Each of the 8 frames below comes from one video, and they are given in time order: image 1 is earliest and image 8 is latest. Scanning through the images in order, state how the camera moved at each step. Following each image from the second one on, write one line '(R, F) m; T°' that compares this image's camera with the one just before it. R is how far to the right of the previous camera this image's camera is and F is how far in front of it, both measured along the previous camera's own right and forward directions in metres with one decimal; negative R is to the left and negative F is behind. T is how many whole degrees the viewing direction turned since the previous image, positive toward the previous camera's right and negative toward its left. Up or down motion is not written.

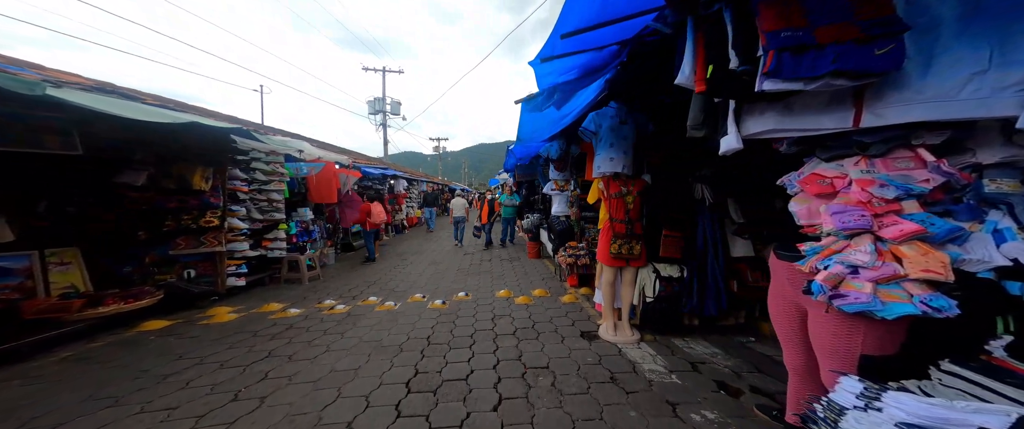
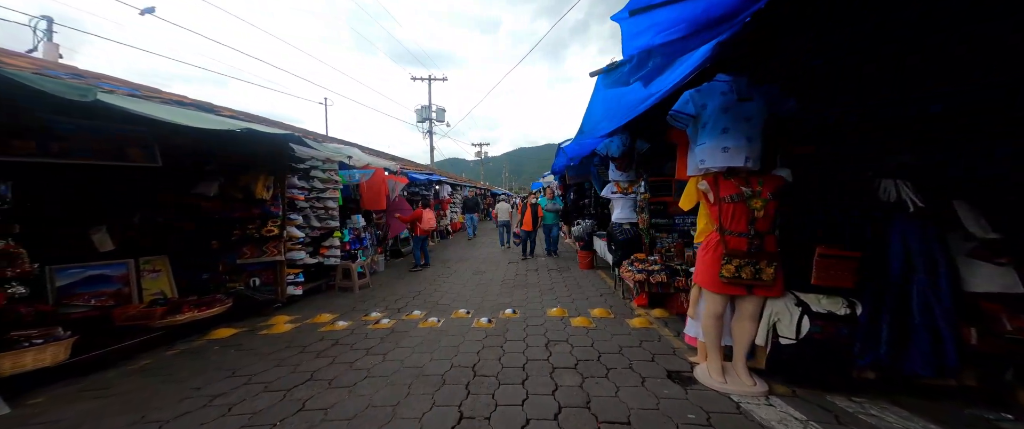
(0.0, +0.2) m; -7°
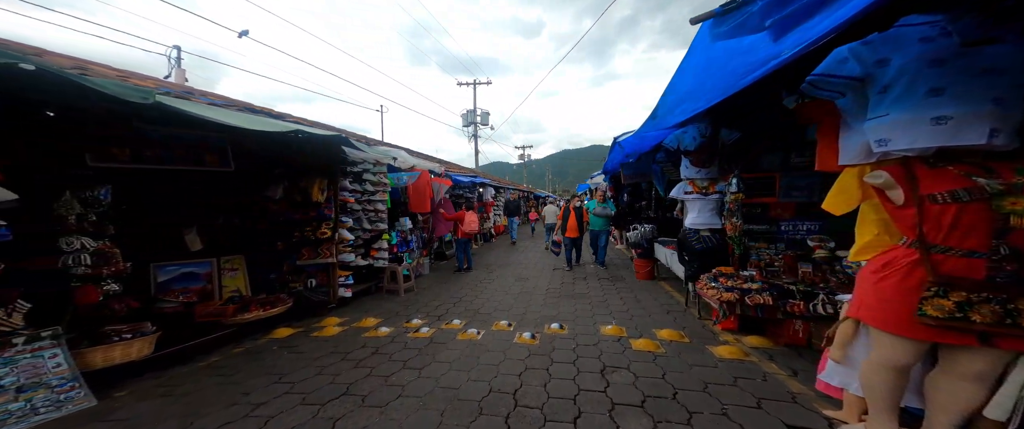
(0.0, +0.2) m; -7°
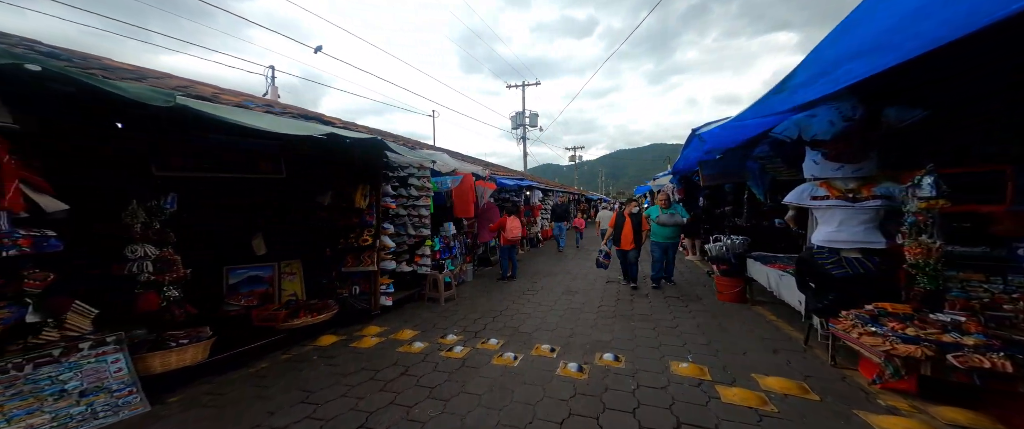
(0.0, +0.3) m; -8°
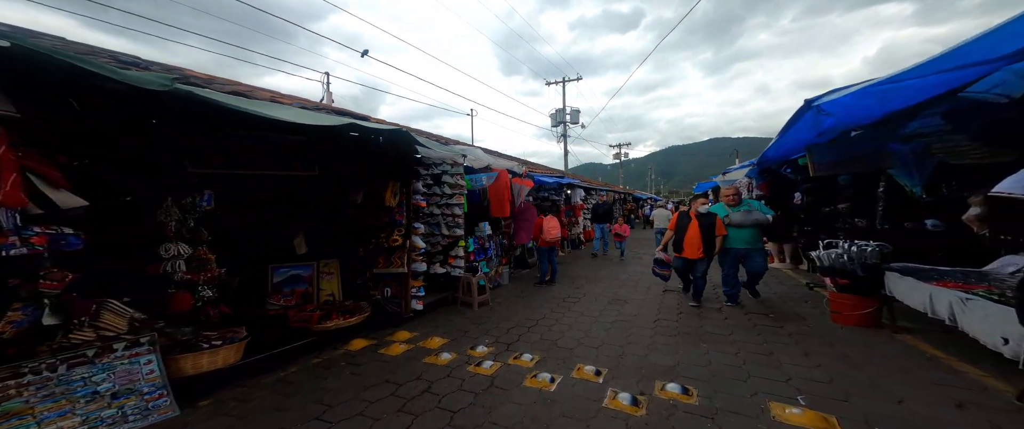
(0.0, +0.3) m; -6°
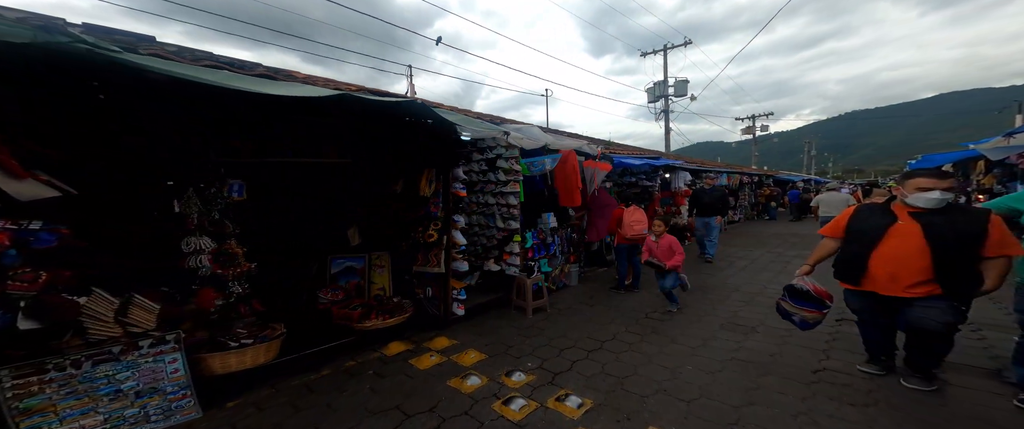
(+0.2, +0.6) m; -14°
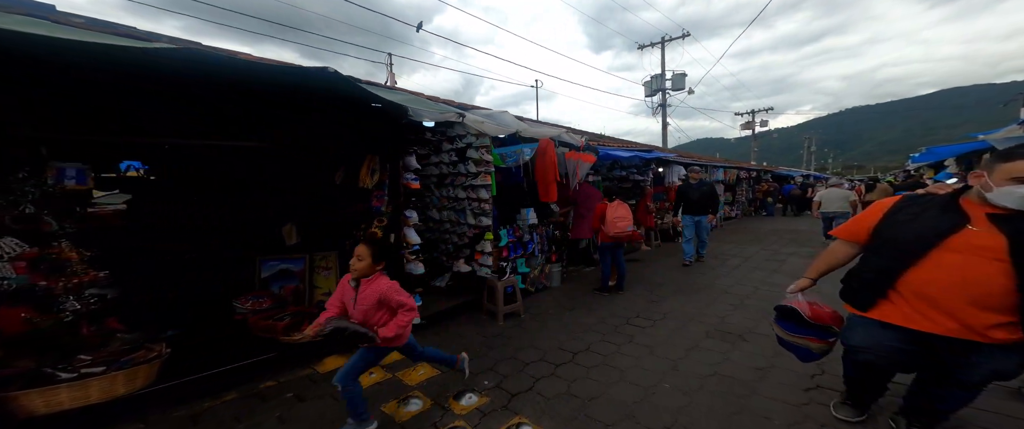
(+0.2, +0.3) m; 0°
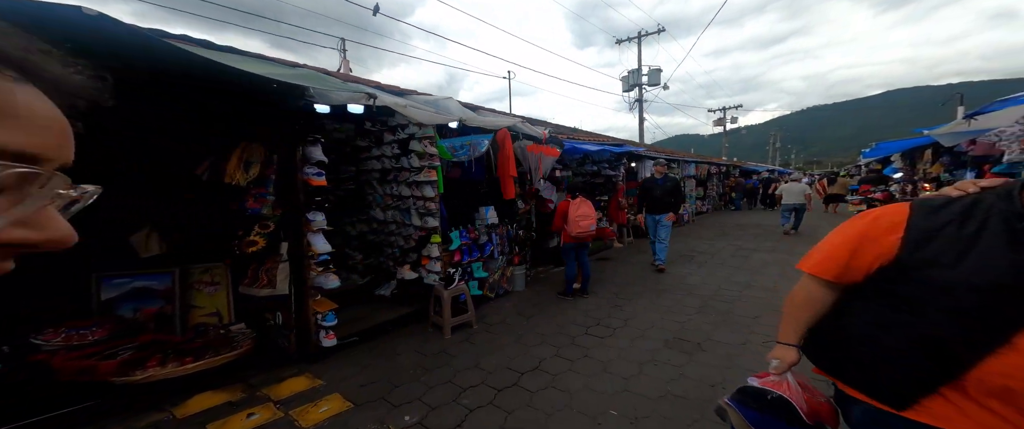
(+0.2, +0.3) m; +3°
